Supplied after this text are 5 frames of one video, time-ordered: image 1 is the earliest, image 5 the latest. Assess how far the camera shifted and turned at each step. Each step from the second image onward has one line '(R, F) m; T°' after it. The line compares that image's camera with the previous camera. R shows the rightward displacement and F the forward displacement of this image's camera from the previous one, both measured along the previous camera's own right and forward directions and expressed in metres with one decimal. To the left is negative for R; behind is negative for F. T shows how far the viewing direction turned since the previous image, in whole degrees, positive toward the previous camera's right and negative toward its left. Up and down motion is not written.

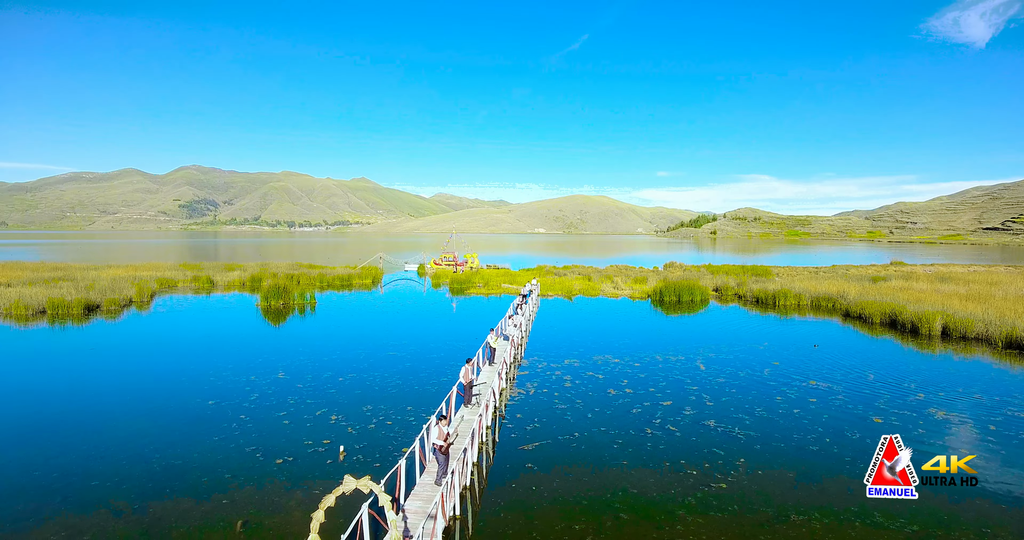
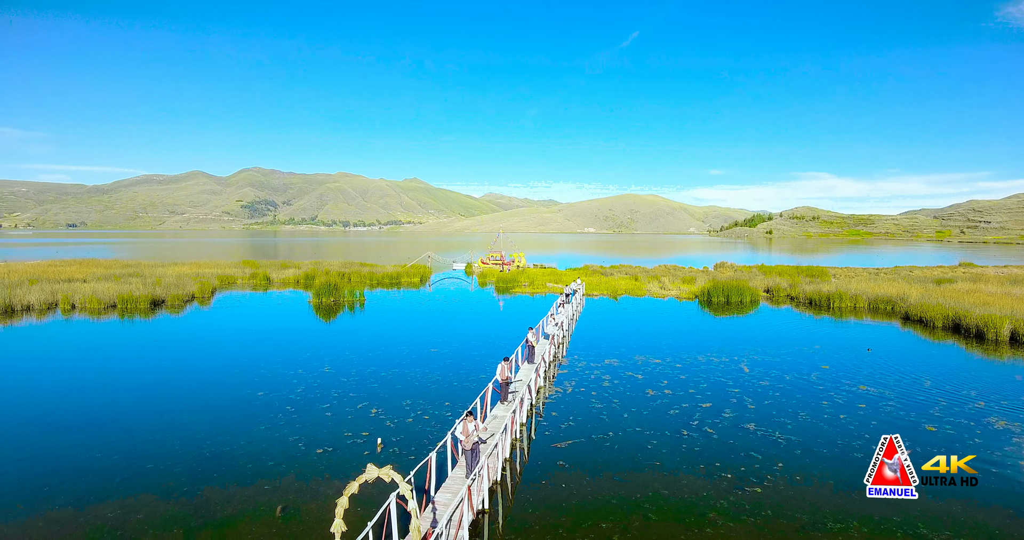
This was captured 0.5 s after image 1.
(+1.6, -0.1) m; -4°
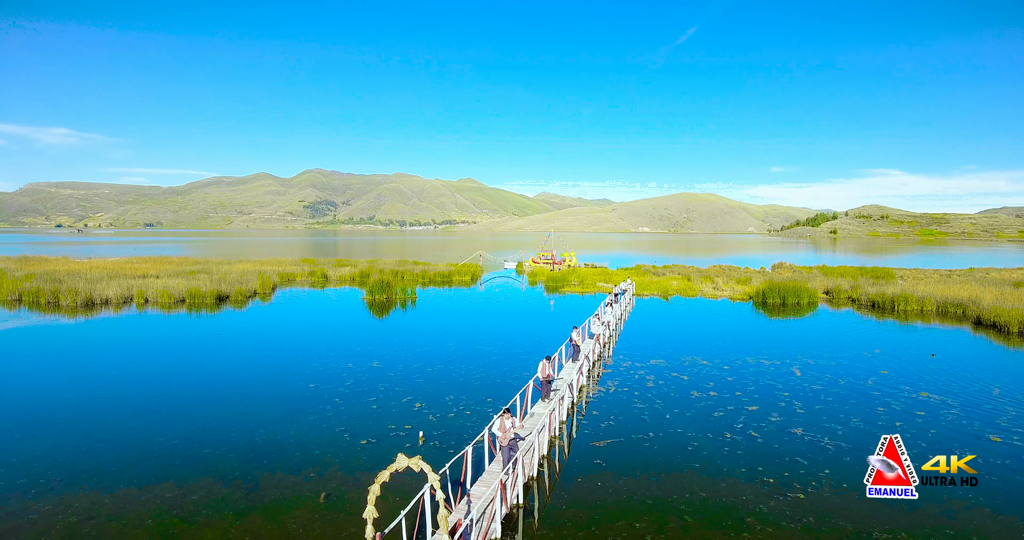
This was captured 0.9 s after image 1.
(+1.3, -0.4) m; -5°
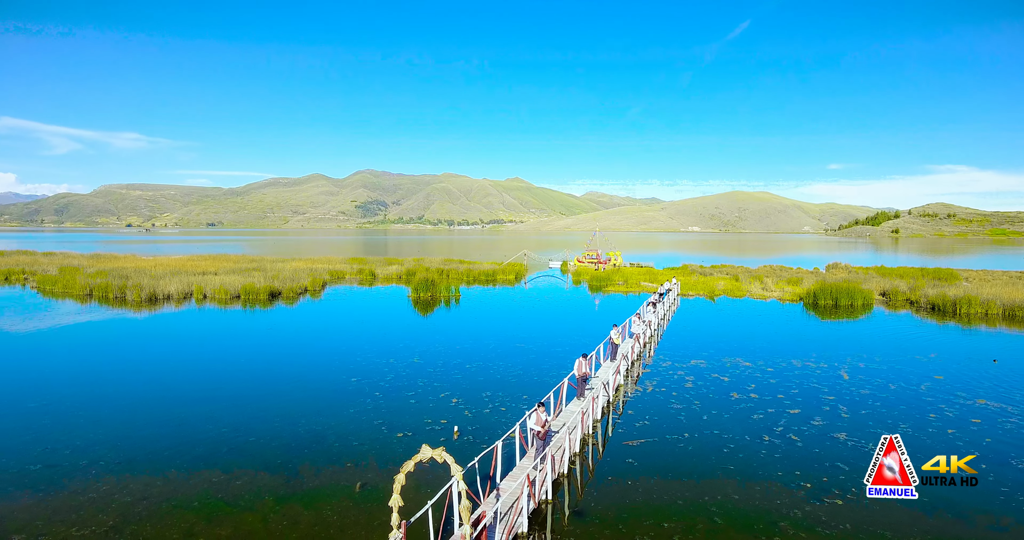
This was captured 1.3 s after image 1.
(+1.3, -0.6) m; -4°
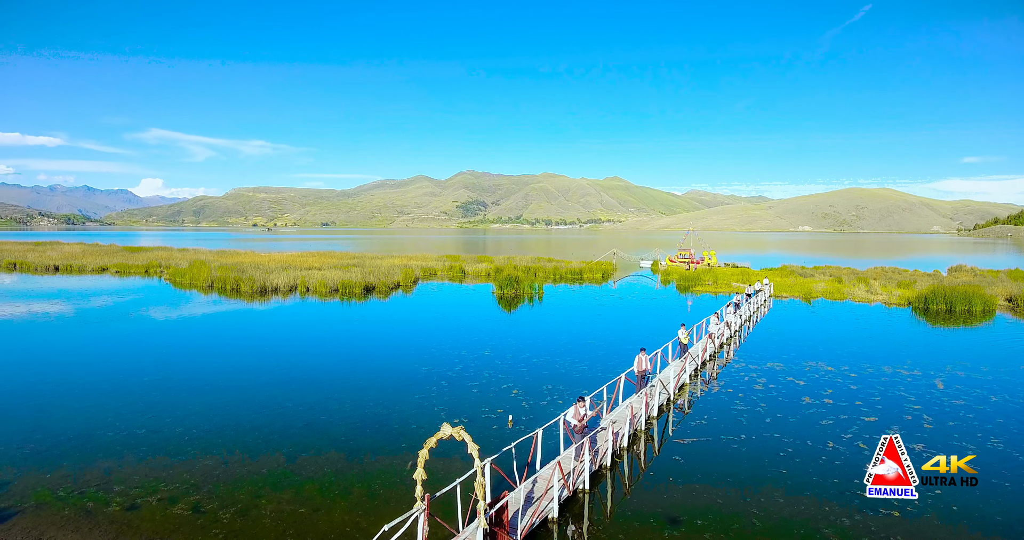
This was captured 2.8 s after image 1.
(+4.2, -1.9) m; -8°
